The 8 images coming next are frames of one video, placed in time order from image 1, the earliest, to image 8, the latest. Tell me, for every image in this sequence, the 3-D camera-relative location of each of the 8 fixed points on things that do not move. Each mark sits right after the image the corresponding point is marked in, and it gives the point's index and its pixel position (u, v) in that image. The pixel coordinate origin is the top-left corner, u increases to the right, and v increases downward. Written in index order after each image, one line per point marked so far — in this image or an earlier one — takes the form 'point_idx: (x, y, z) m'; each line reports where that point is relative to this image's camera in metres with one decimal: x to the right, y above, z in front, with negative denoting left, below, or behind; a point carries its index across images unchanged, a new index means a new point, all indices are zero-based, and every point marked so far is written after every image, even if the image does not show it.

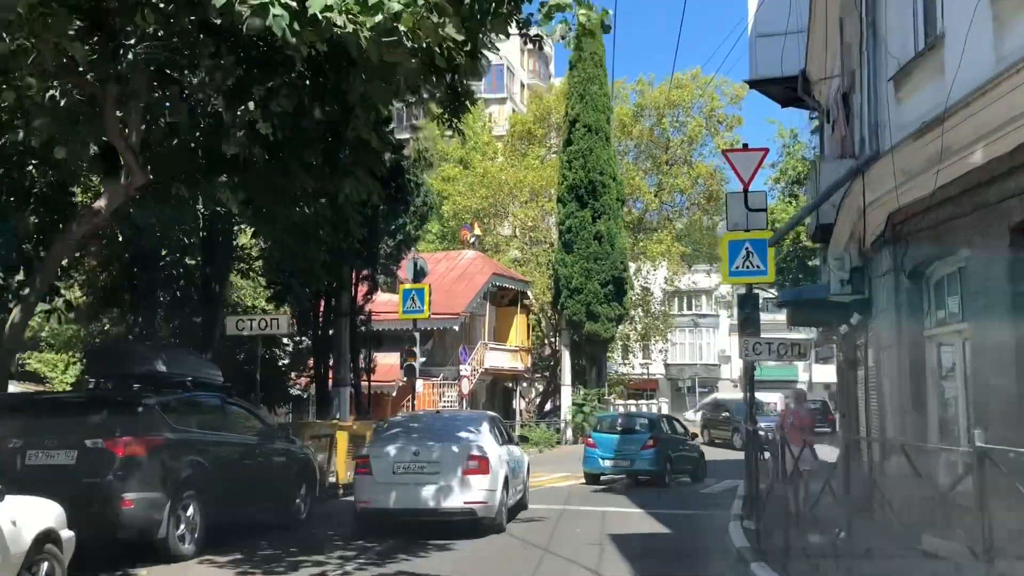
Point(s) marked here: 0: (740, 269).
0: (+3.7, +0.3, +15.4) m
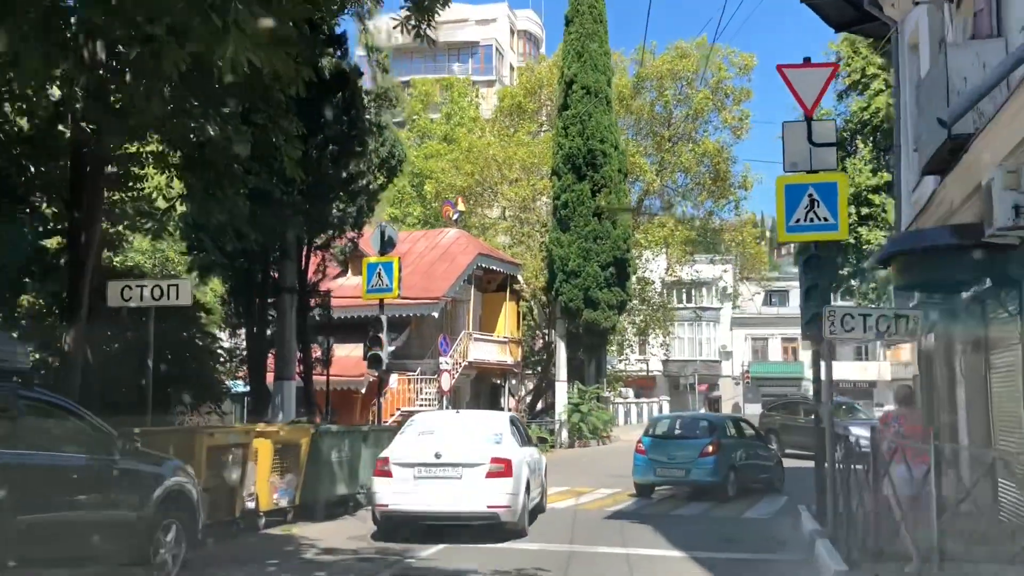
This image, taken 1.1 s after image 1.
0: (+3.6, +0.8, +11.6) m
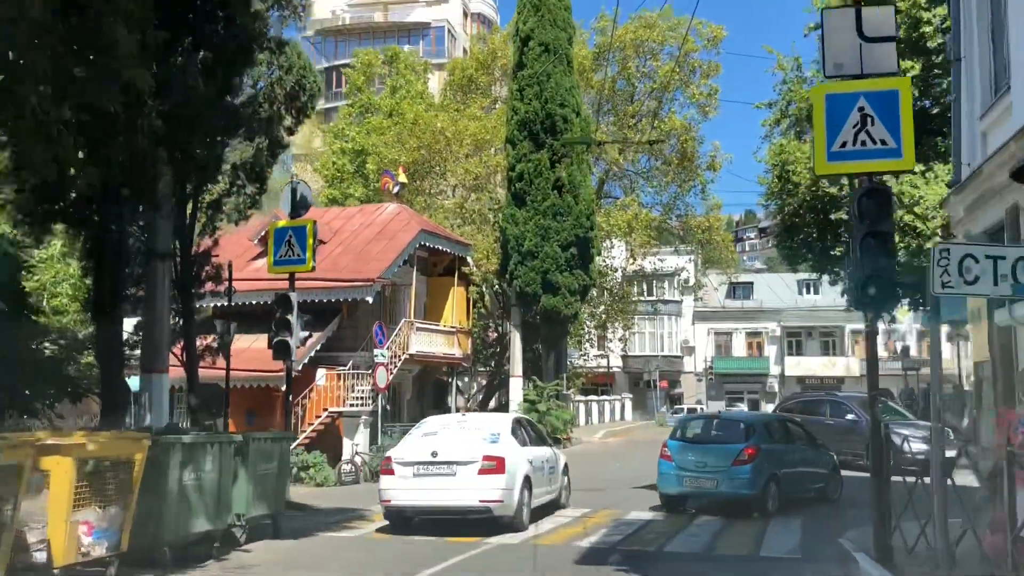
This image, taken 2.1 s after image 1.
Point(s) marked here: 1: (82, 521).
0: (+3.0, +1.3, +8.3) m
1: (-3.3, -1.8, +7.3) m
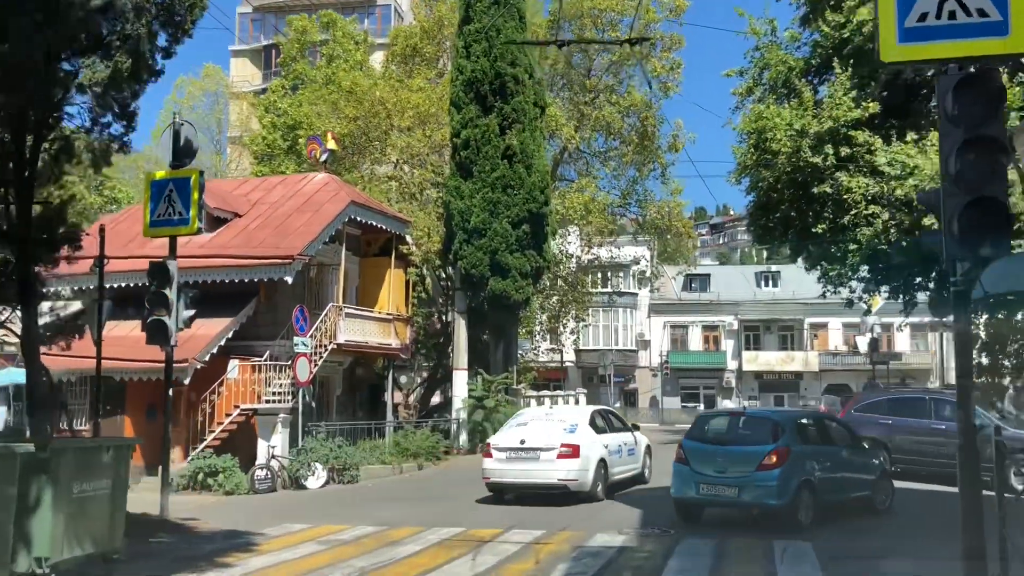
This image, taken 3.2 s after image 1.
0: (+2.5, +1.6, +5.6) m
1: (-3.7, -1.4, +4.4) m
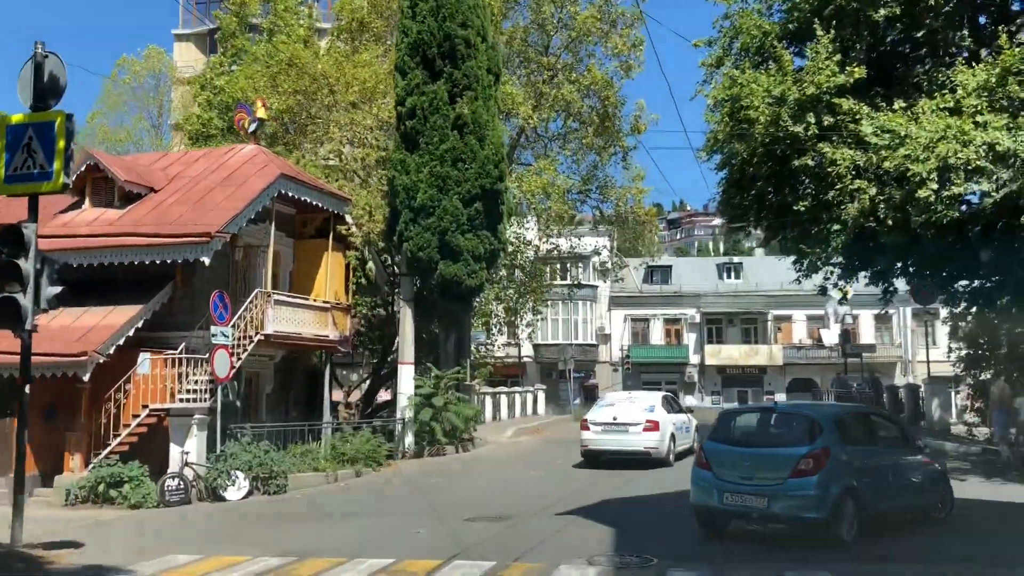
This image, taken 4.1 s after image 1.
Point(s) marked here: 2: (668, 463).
0: (+2.2, +1.9, +3.5) m
1: (-4.0, -1.2, +2.0) m
2: (+3.0, -3.3, +17.7) m
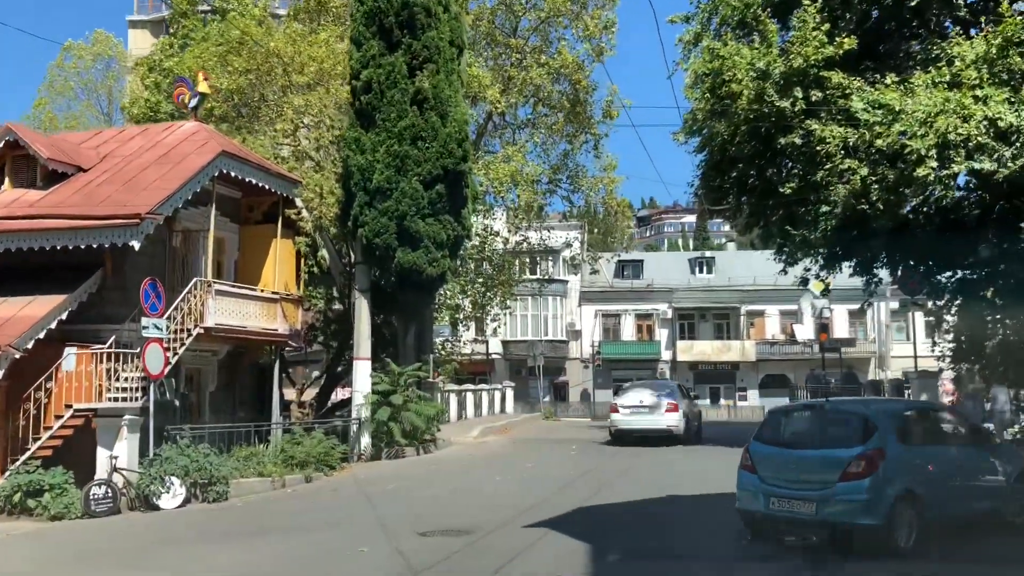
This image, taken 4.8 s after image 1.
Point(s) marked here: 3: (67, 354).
0: (+2.0, +2.1, +2.1) m
1: (-4.1, -1.0, +0.4) m
2: (+2.3, -3.1, +16.4) m
3: (-7.3, -1.1, +15.5) m
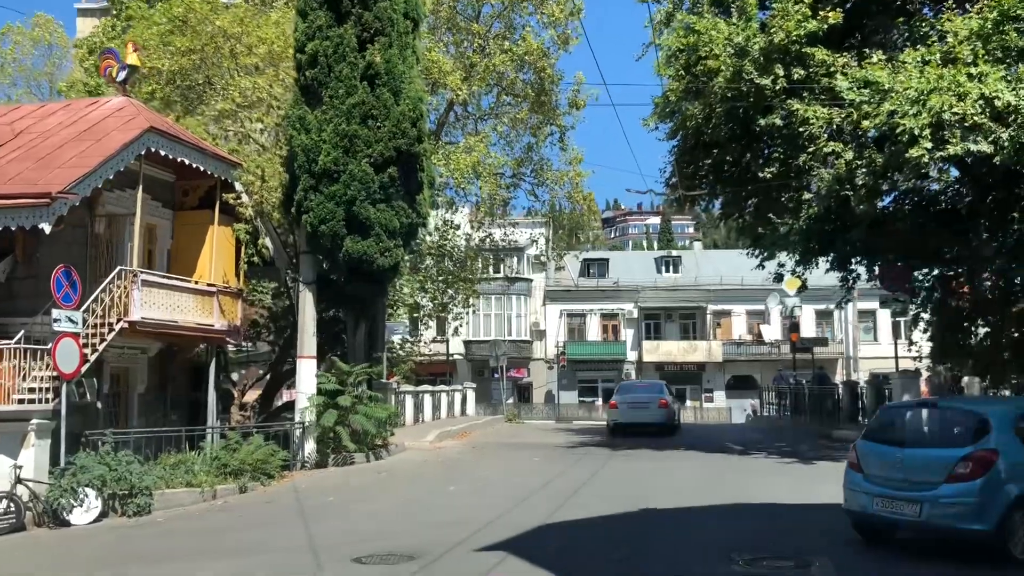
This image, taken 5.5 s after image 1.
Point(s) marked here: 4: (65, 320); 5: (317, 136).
0: (+1.9, +2.3, +0.8) m
1: (-4.2, -0.8, -1.2) m
2: (+1.7, -2.9, +15.0) m
3: (-7.9, -0.9, +13.7) m
4: (-6.3, -0.4, +13.2) m
5: (-3.5, +2.7, +17.1) m
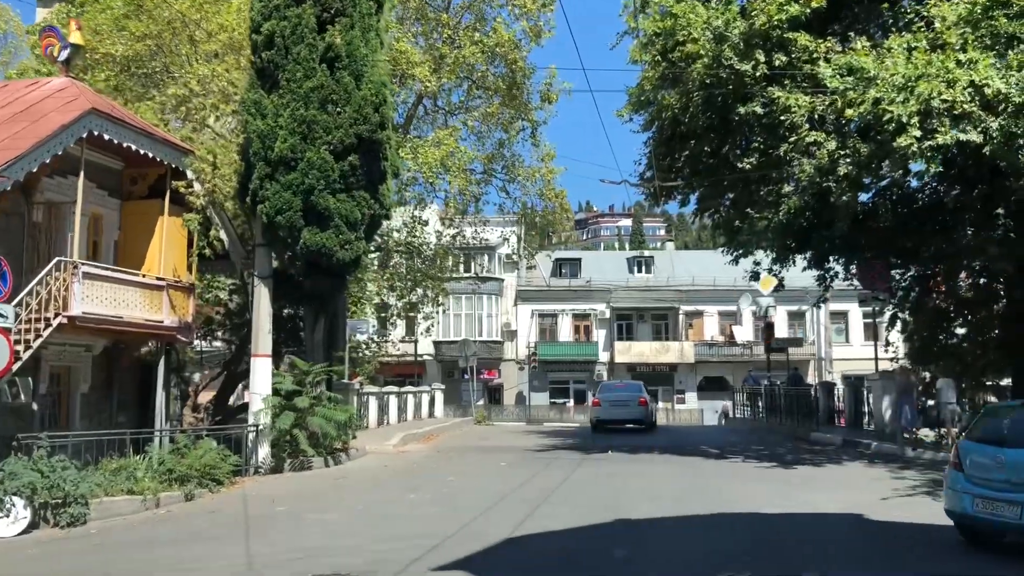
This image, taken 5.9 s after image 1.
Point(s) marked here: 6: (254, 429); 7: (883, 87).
0: (+1.8, +2.4, 0.0) m
1: (-4.2, -0.7, -2.1) m
2: (+1.1, -2.8, +14.2) m
3: (-8.4, -0.8, +12.7) m
4: (-6.8, -0.3, +12.2) m
5: (-4.1, +2.8, +16.1) m
6: (-4.4, -2.4, +16.4) m
7: (+5.5, +3.0, +13.9) m
